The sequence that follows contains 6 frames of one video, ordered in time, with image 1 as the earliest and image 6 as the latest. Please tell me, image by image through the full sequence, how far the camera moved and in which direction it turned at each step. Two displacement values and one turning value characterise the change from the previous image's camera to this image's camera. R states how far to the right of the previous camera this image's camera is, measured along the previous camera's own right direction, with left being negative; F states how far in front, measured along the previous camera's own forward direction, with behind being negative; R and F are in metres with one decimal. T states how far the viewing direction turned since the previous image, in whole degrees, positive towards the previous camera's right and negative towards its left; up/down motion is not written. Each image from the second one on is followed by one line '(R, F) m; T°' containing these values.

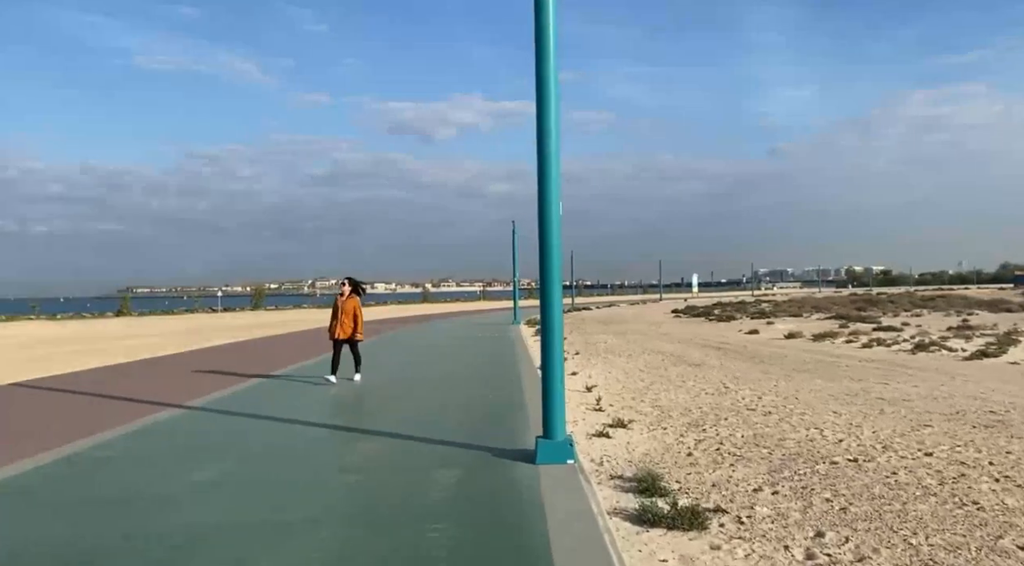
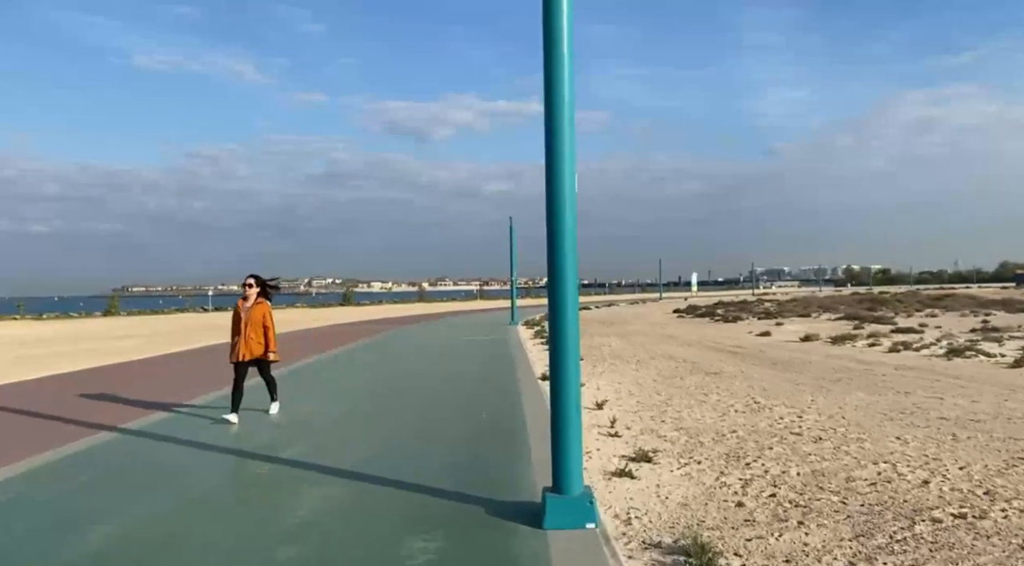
(0.0, +1.4) m; 0°
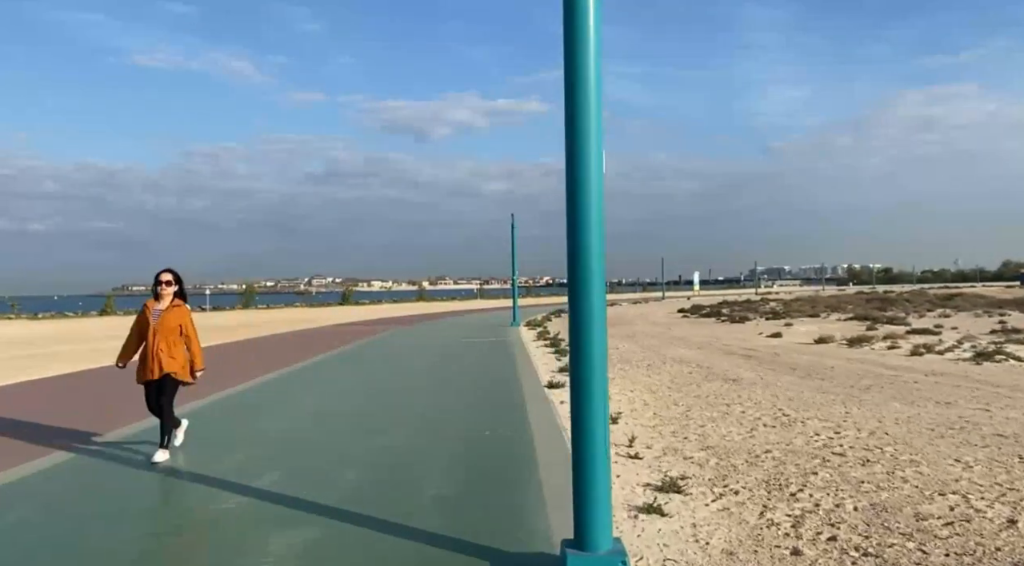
(-0.1, +0.8) m; 0°
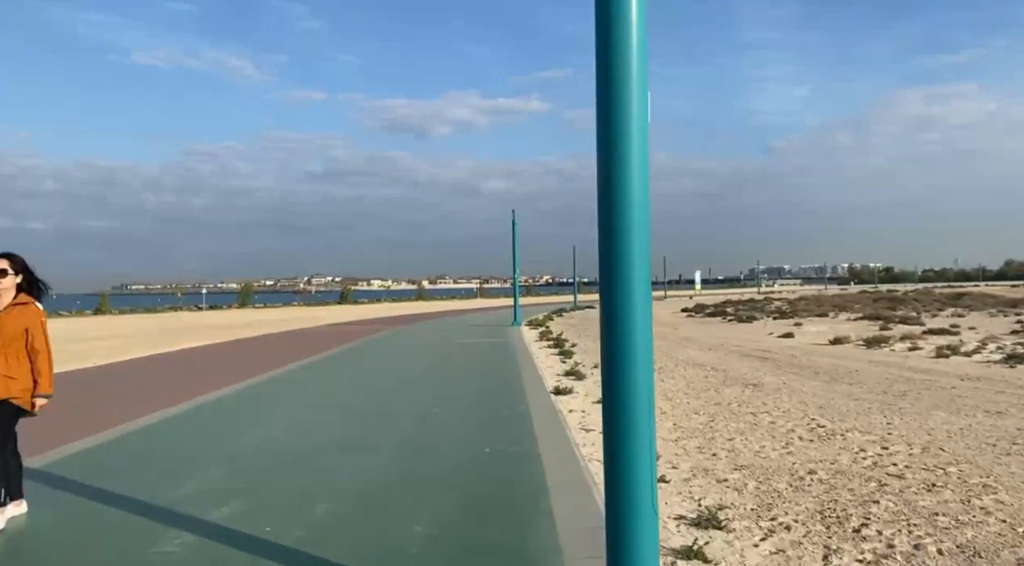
(0.0, +0.9) m; 0°
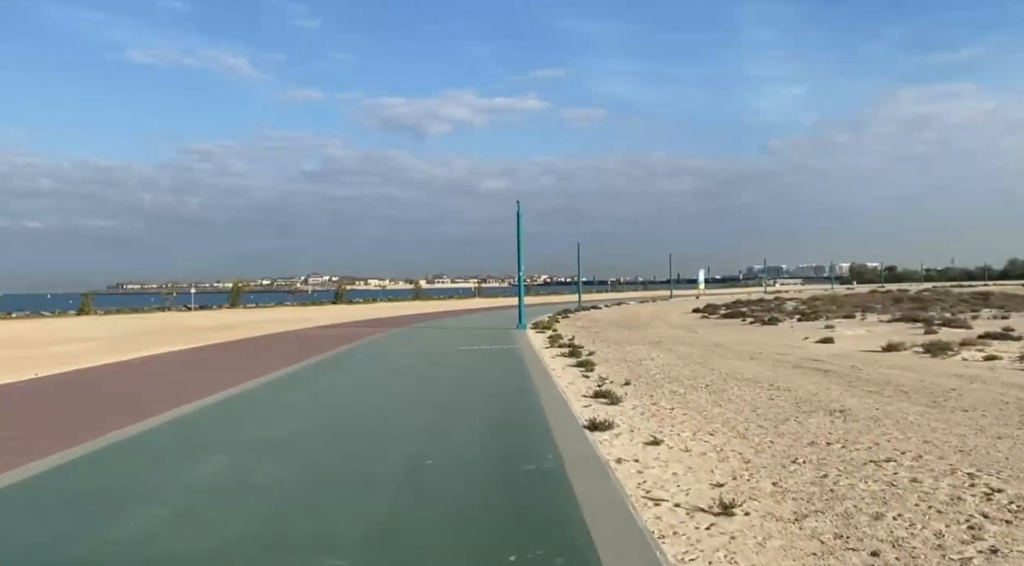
(-0.2, +2.5) m; 0°
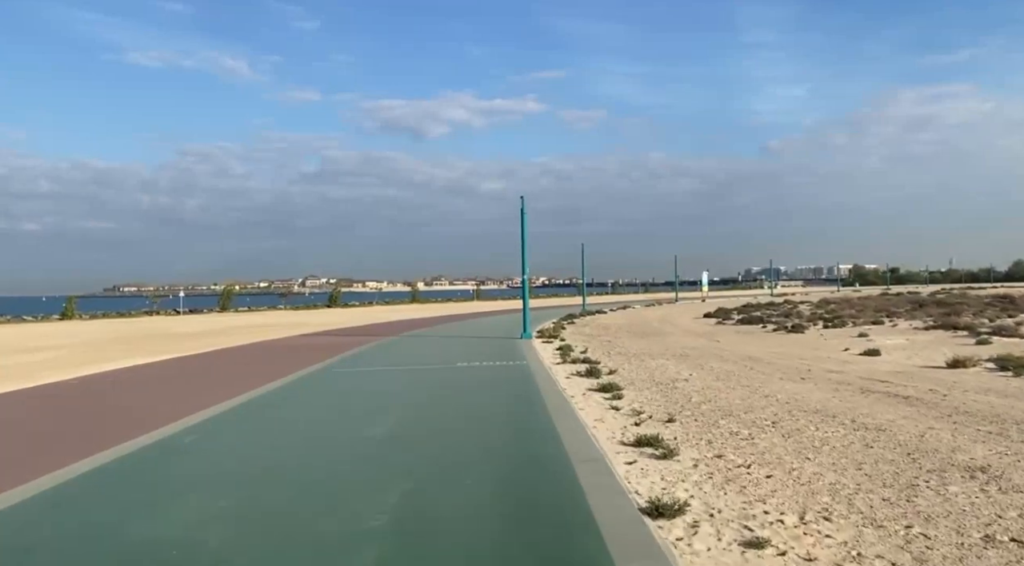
(-0.2, +2.3) m; 0°
